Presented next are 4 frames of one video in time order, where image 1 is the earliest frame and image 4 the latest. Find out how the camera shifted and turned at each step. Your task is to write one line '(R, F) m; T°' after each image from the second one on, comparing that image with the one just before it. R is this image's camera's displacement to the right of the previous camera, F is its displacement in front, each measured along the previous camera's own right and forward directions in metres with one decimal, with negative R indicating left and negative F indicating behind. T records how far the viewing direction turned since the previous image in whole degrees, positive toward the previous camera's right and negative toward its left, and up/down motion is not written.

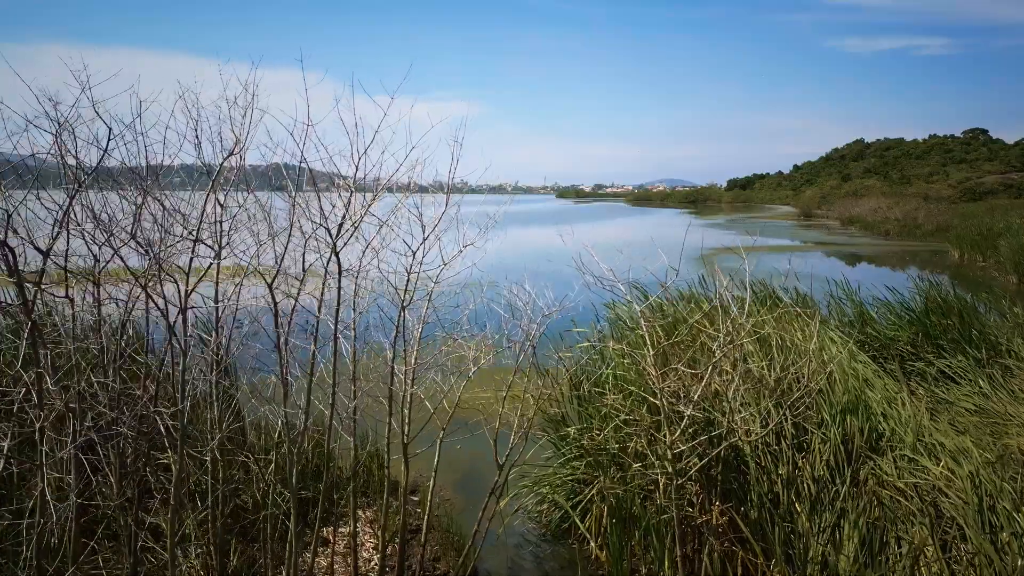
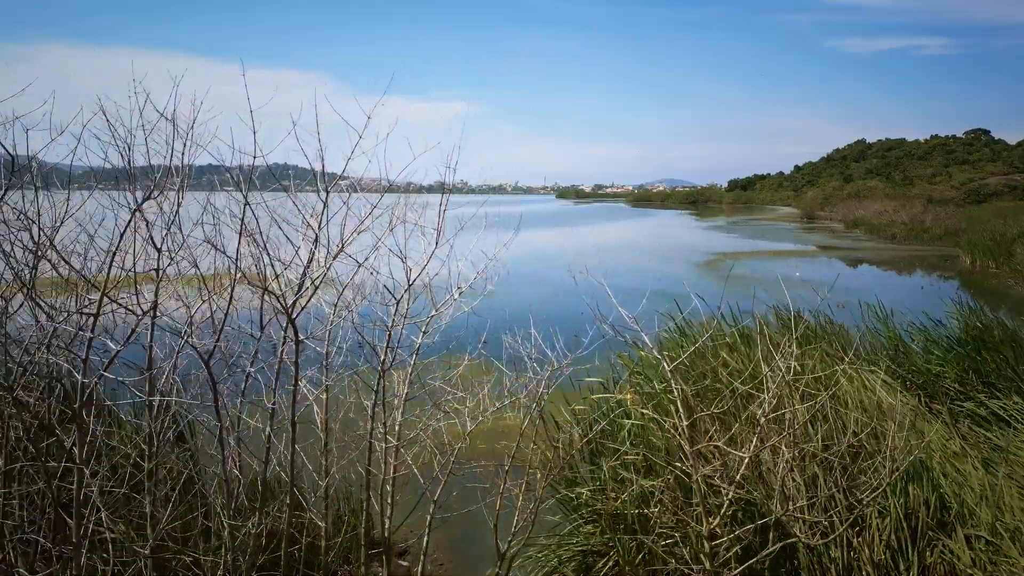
(0.0, +0.5) m; 0°
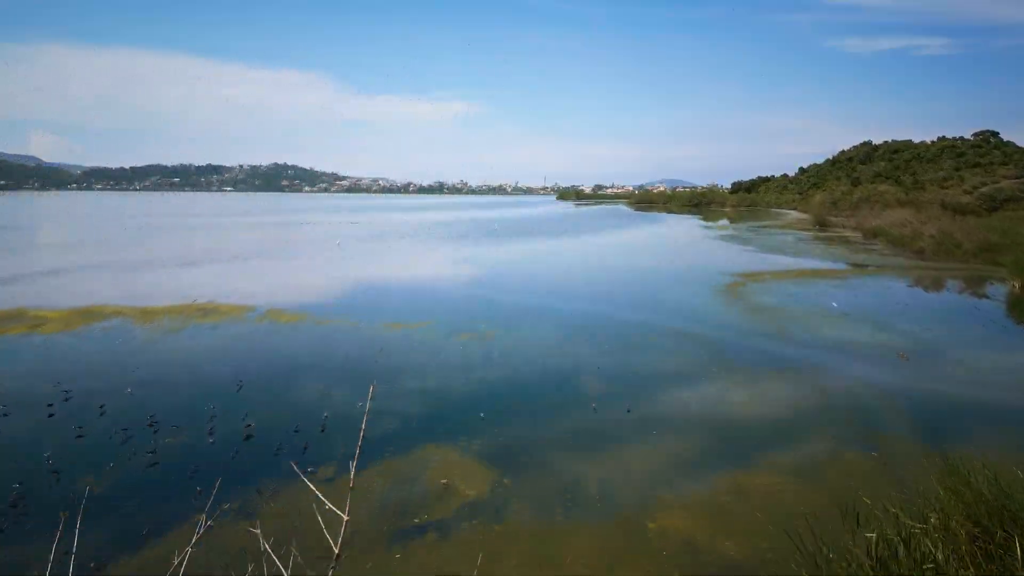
(-0.1, +1.9) m; 0°
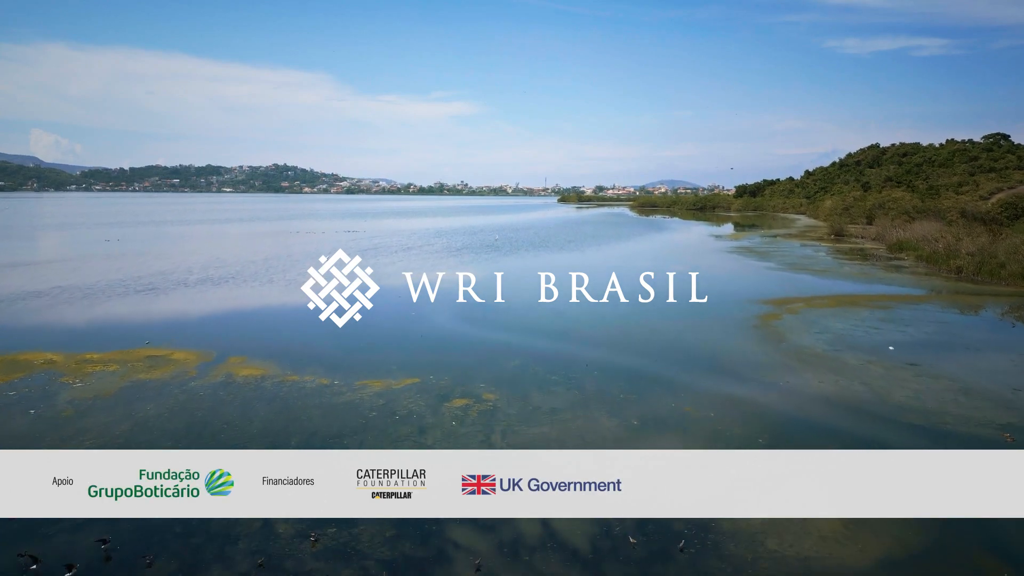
(-0.1, +2.3) m; 0°
